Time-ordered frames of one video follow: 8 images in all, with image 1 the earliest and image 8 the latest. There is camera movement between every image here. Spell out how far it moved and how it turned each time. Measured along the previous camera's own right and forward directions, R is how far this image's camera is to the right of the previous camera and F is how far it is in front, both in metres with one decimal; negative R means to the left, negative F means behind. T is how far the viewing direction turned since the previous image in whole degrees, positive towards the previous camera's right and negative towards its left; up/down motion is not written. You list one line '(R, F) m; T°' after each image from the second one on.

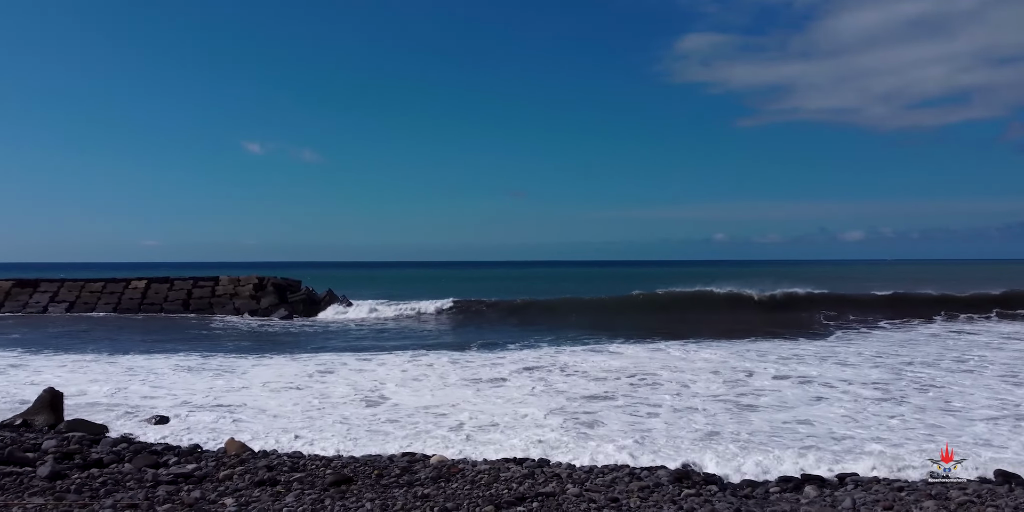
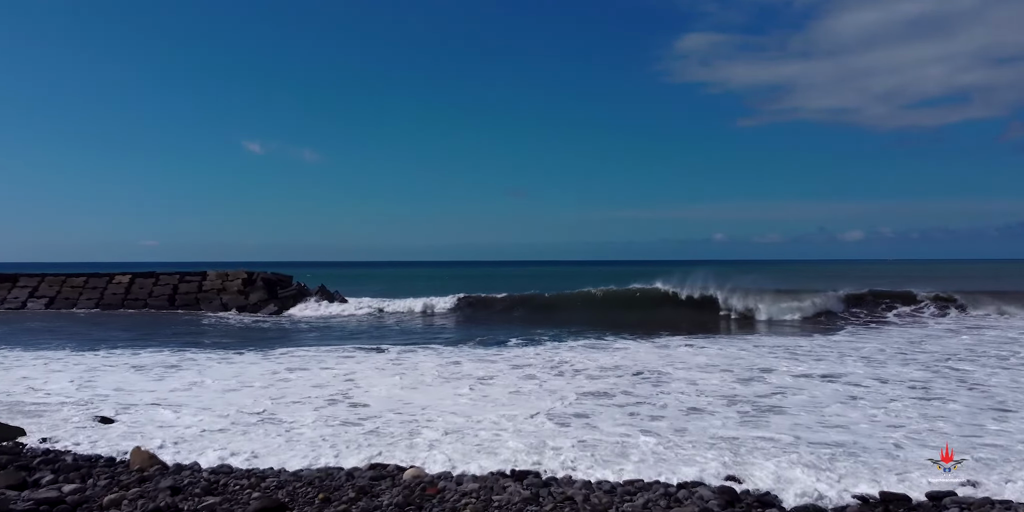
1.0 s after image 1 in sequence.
(0.0, +1.0) m; 0°
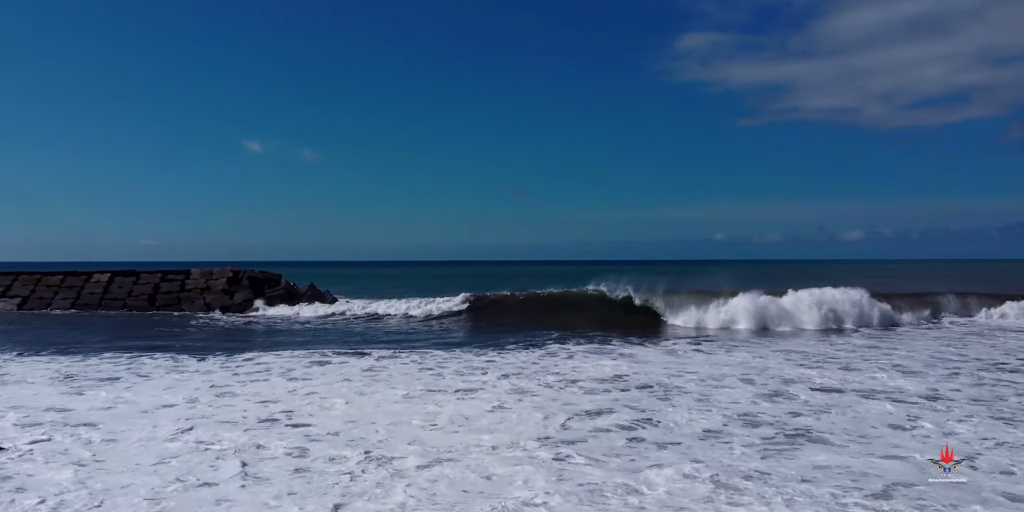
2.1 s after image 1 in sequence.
(+0.1, +1.1) m; 0°
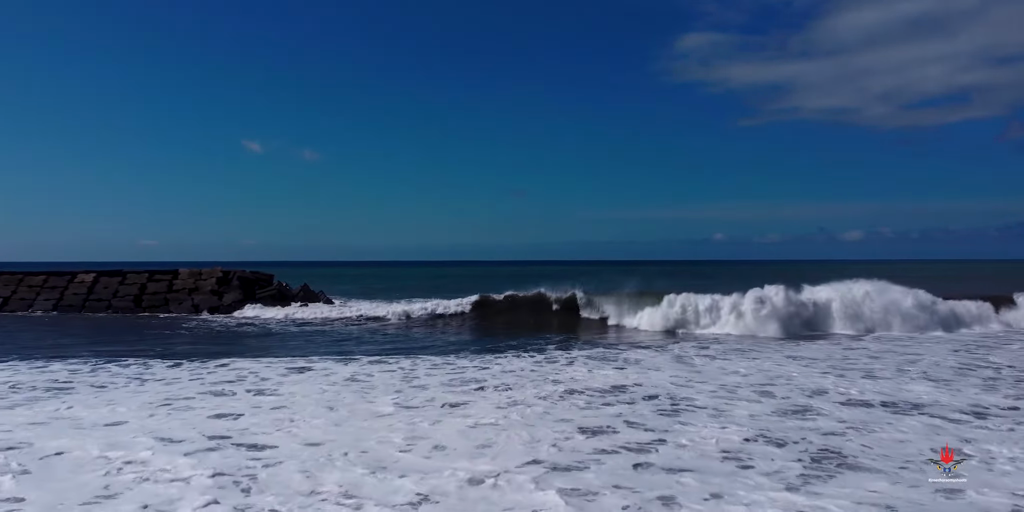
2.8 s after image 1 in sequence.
(+0.1, +0.7) m; 0°
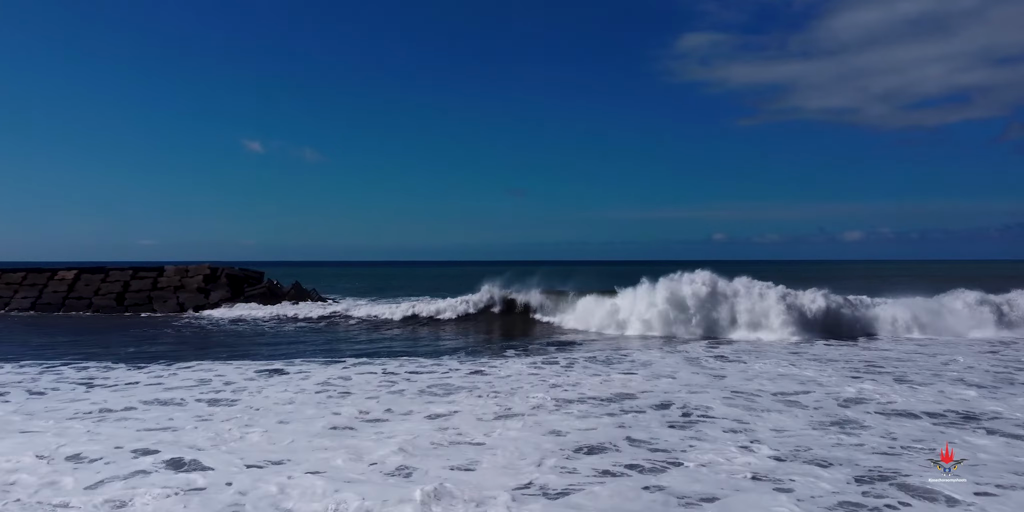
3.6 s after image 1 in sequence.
(+0.1, +0.9) m; 0°
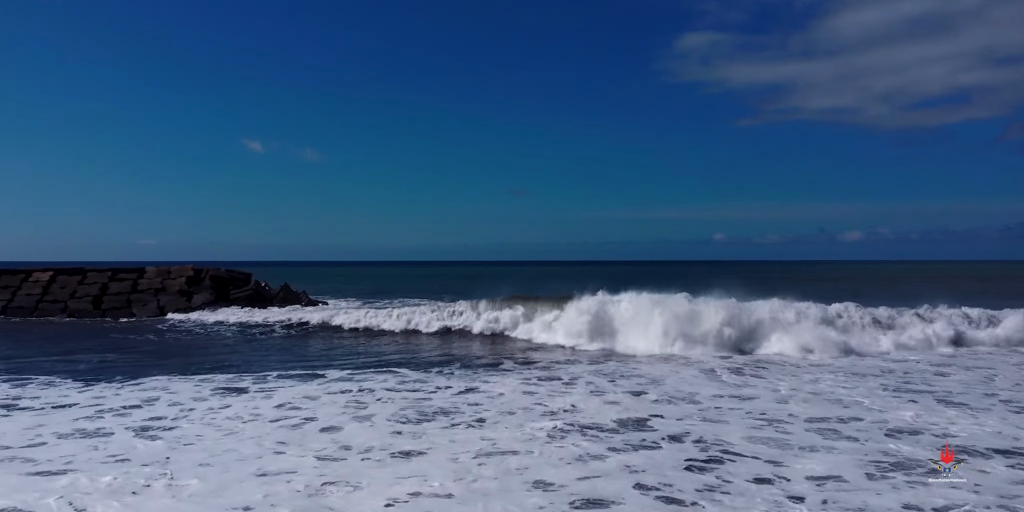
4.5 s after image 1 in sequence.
(+0.1, +1.0) m; 0°
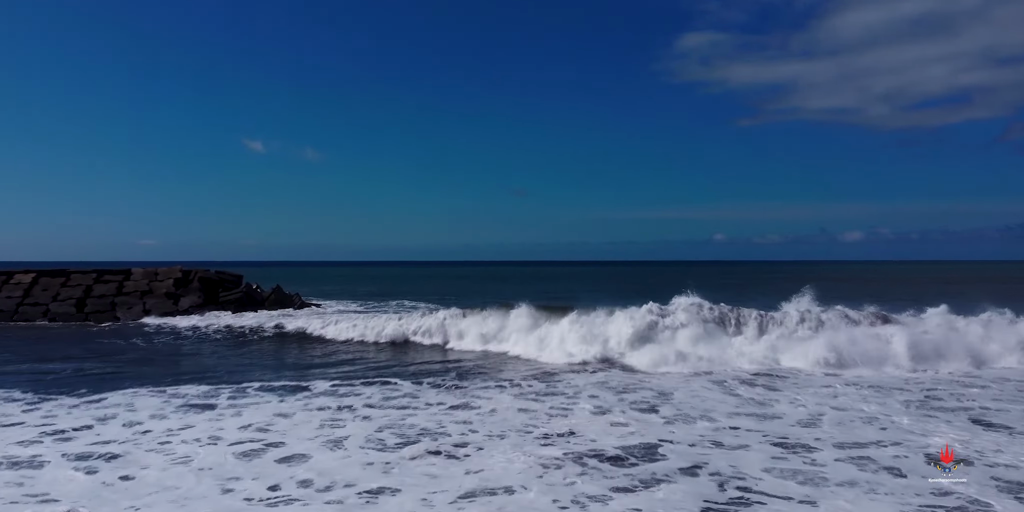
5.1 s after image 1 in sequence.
(+0.1, +0.7) m; 0°
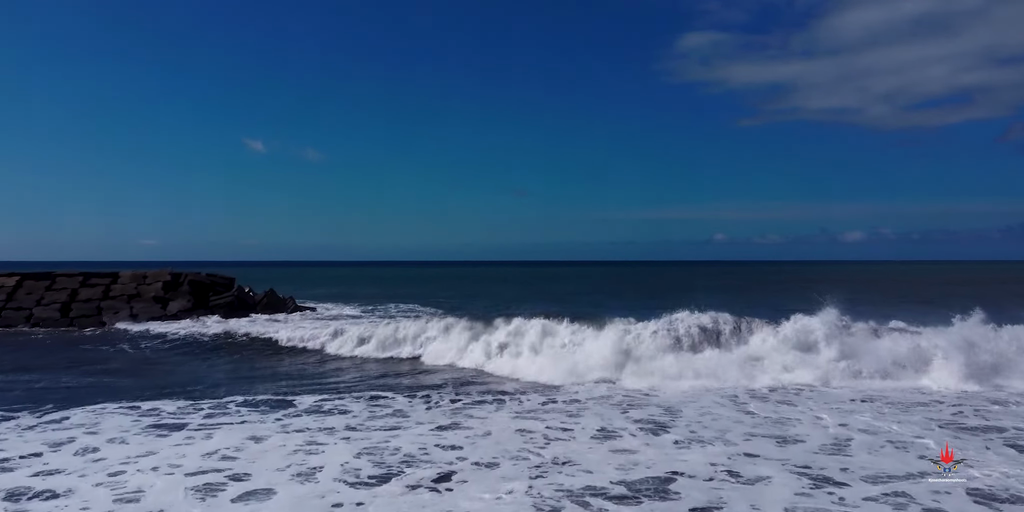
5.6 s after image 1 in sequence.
(+0.1, +0.6) m; 0°
